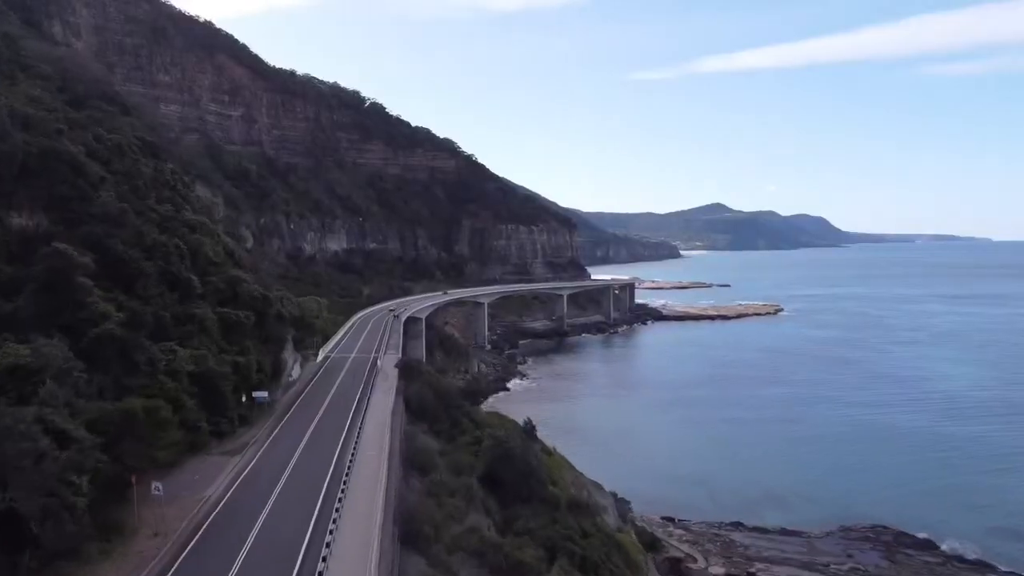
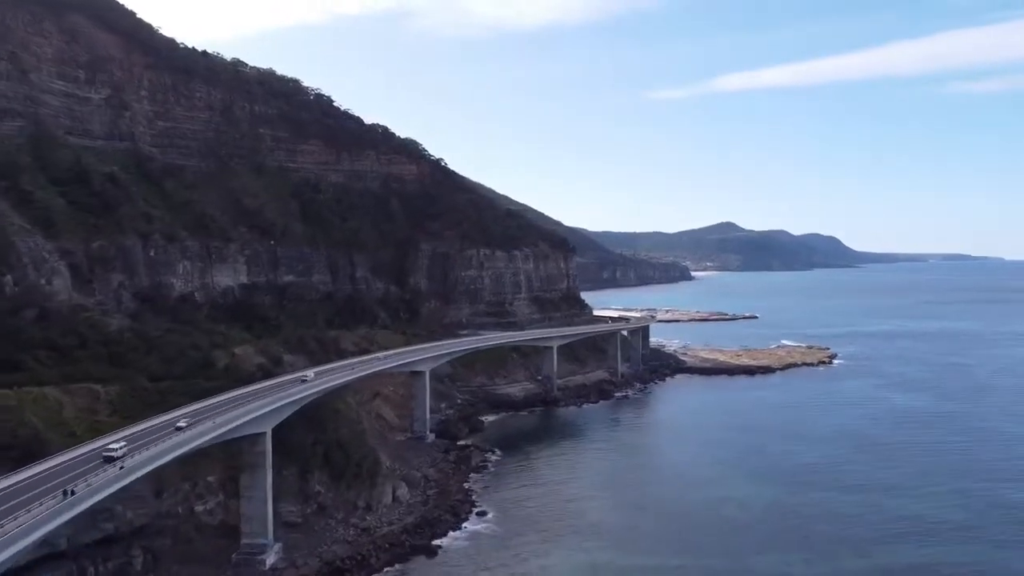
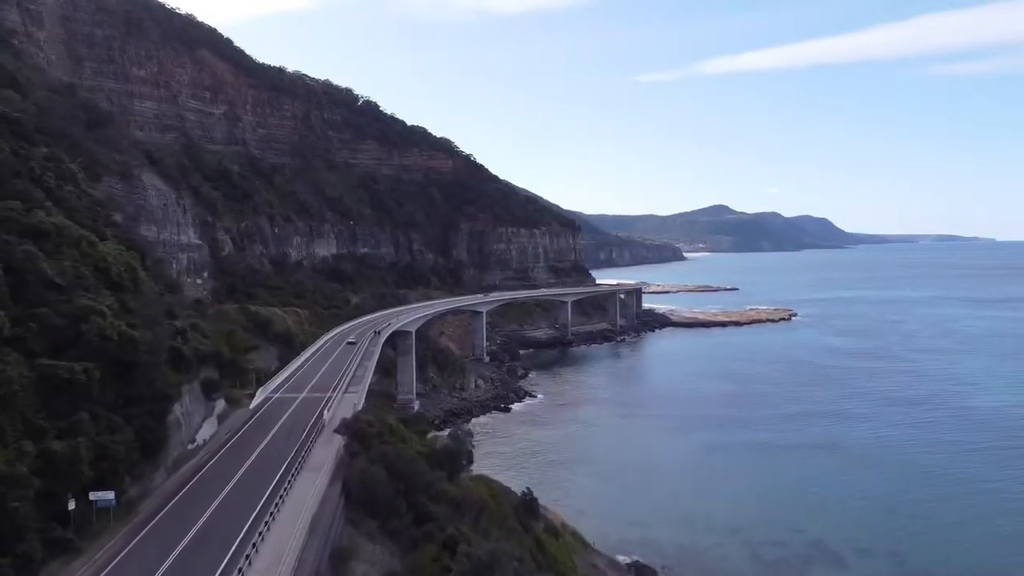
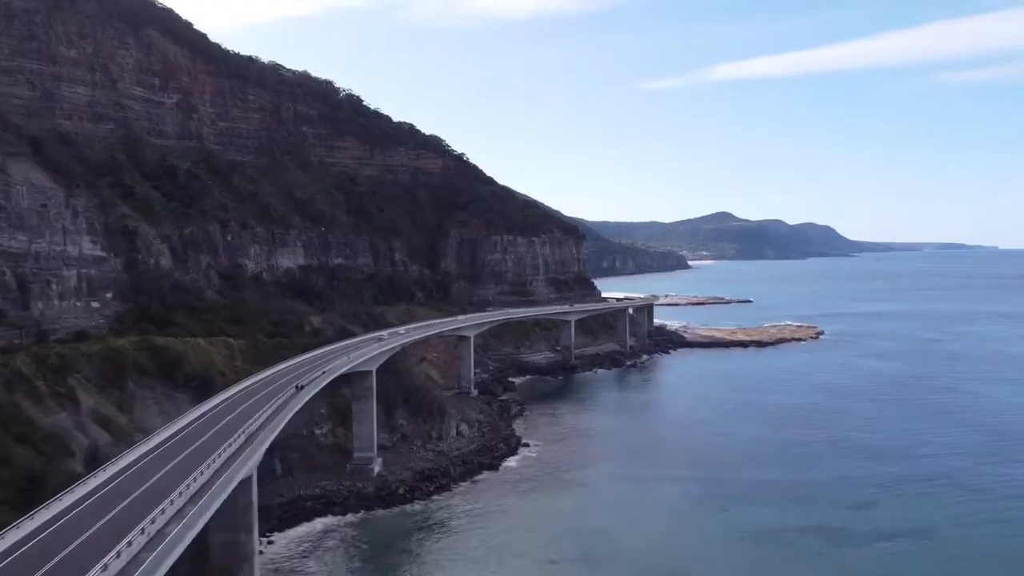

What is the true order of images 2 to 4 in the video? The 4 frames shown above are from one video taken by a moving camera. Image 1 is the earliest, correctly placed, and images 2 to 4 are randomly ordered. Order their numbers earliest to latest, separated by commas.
3, 4, 2
